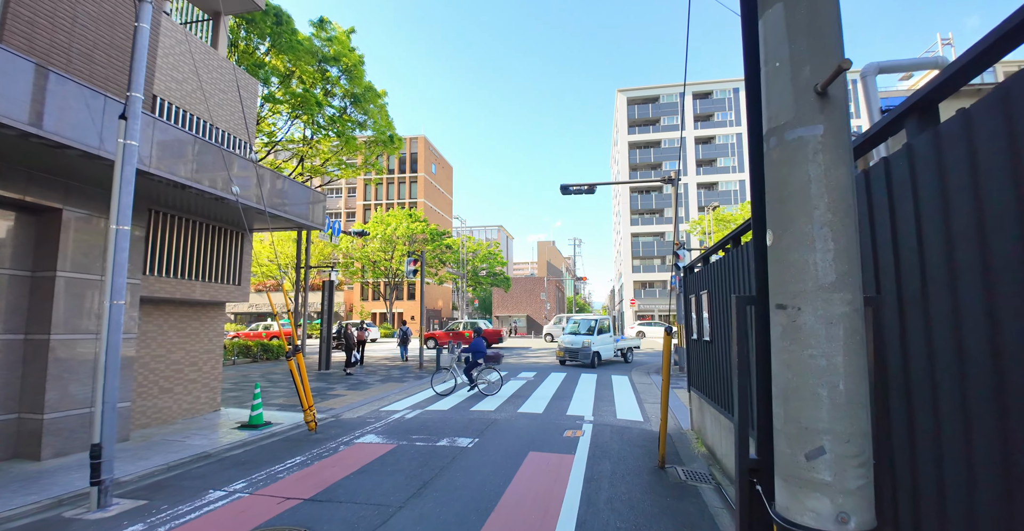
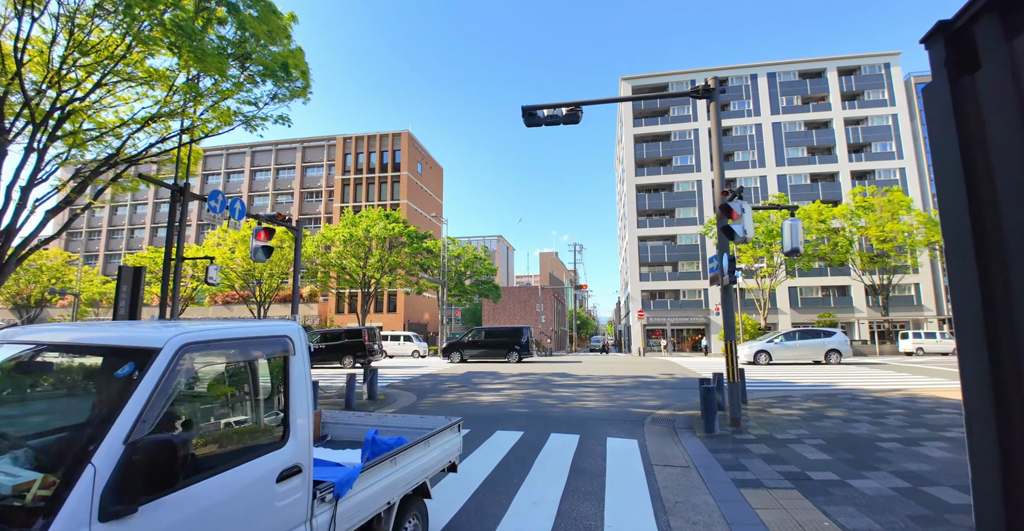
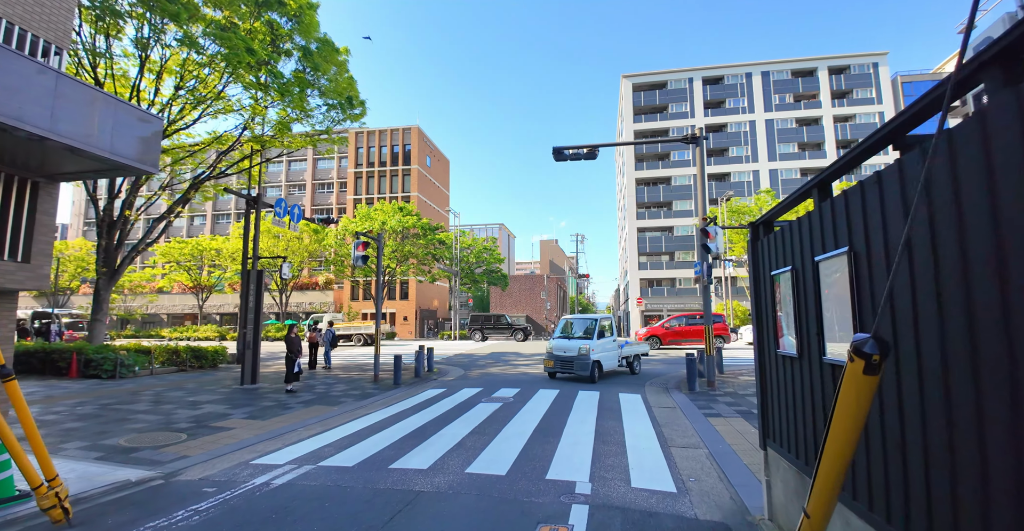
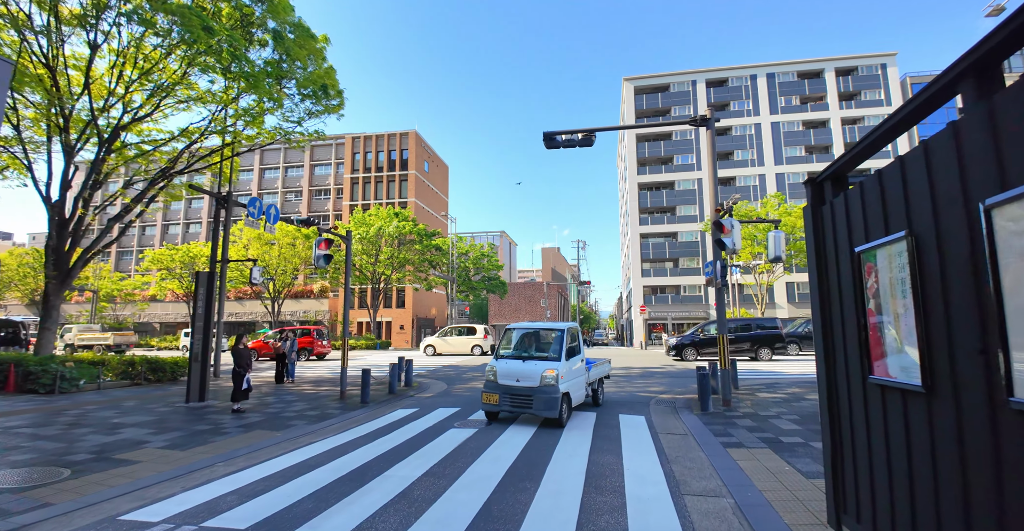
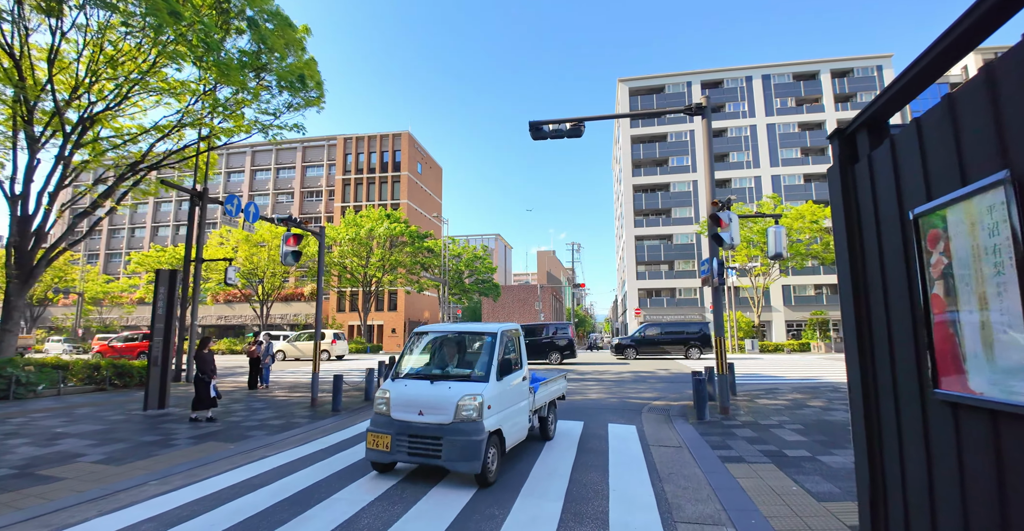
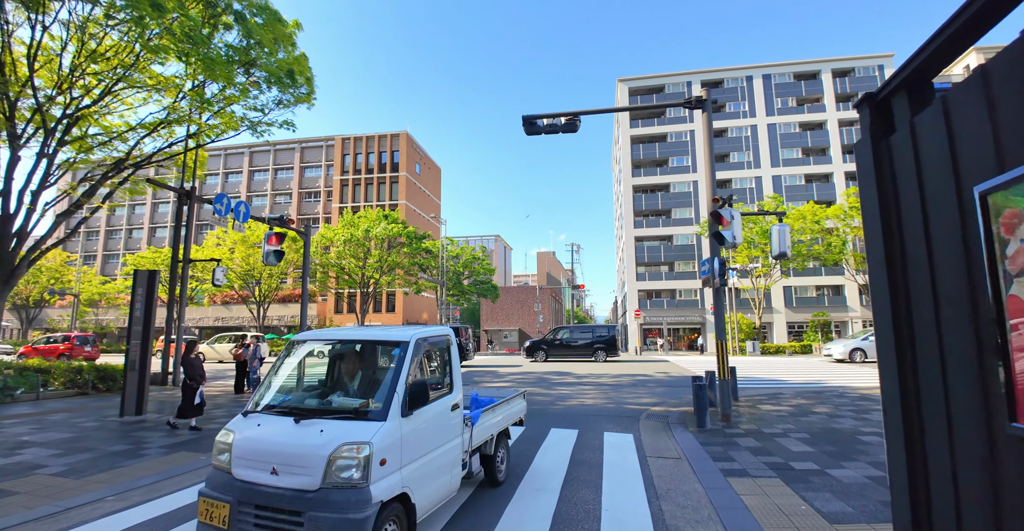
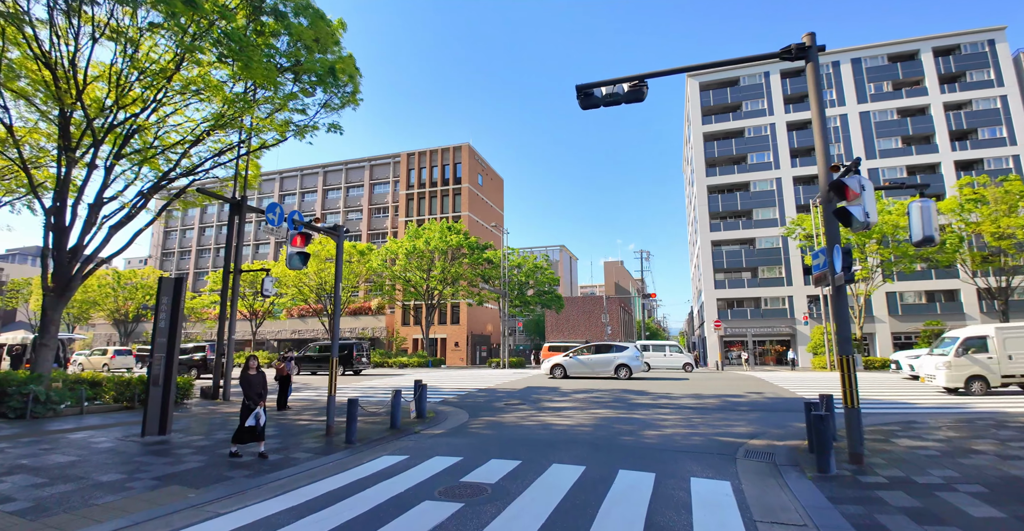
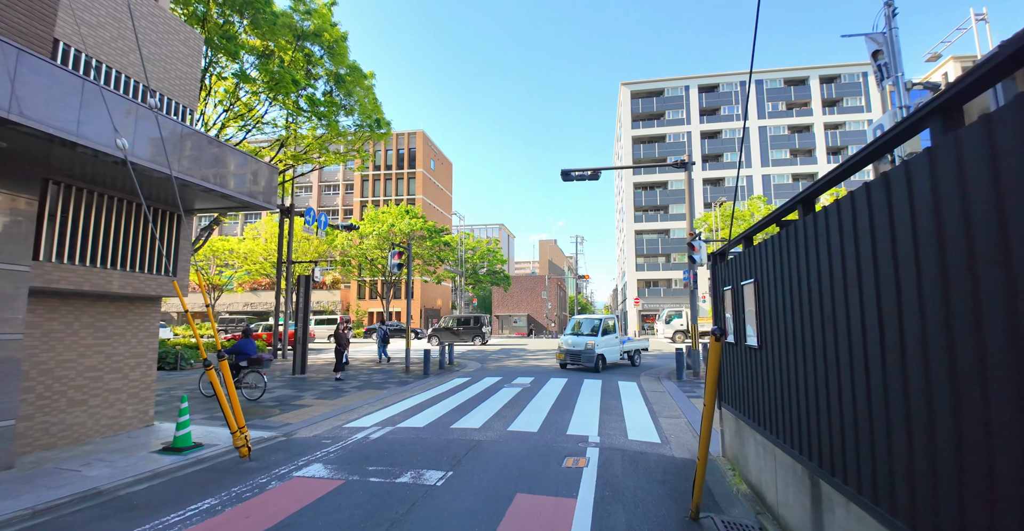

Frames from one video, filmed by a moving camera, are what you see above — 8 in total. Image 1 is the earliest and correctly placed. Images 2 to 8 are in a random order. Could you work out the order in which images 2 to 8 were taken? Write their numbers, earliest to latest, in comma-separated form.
8, 3, 4, 5, 6, 2, 7
